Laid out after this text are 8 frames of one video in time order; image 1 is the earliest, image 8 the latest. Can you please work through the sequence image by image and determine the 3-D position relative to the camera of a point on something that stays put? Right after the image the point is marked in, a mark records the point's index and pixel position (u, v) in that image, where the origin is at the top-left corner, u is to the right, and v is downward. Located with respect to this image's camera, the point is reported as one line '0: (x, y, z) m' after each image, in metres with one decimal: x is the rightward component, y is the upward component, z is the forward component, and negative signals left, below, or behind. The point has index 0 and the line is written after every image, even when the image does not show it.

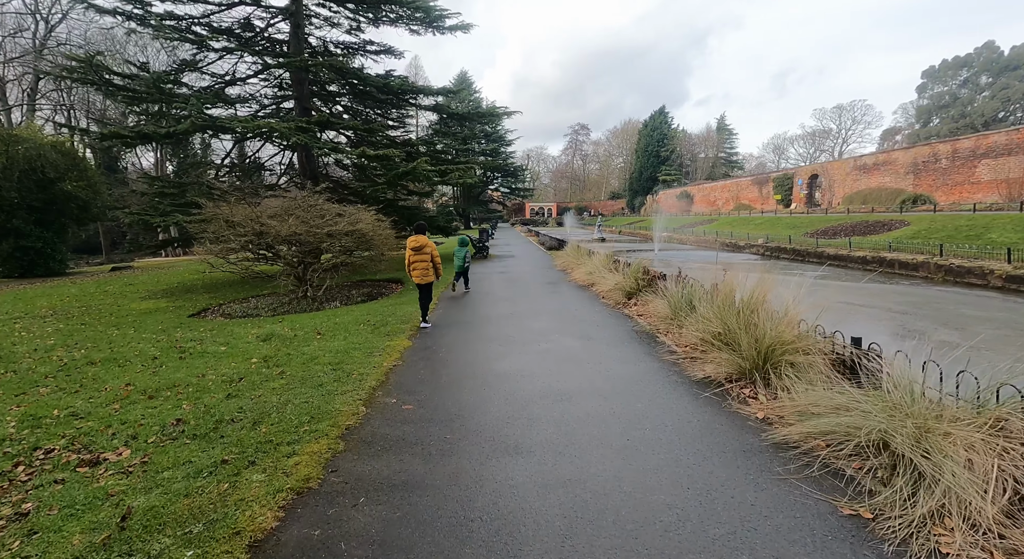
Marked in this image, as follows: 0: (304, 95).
0: (-8.1, +7.2, +18.9) m
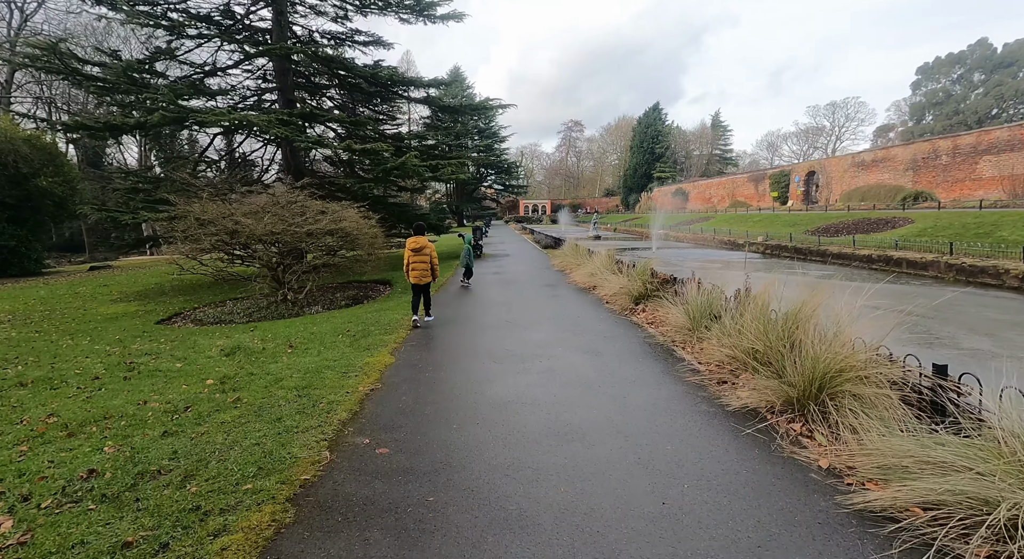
0: (-8.3, +7.1, +18.0) m
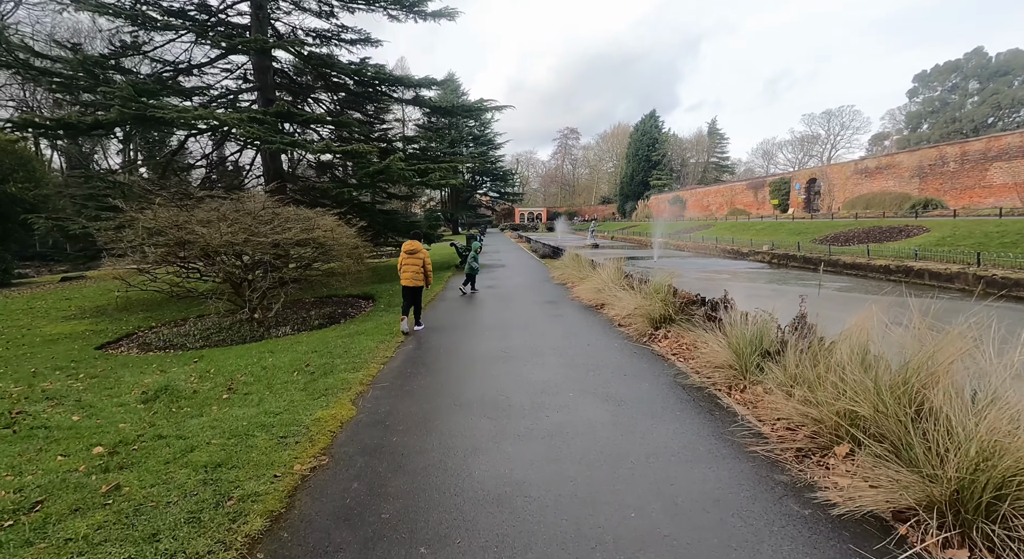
0: (-8.4, +6.7, +16.8) m
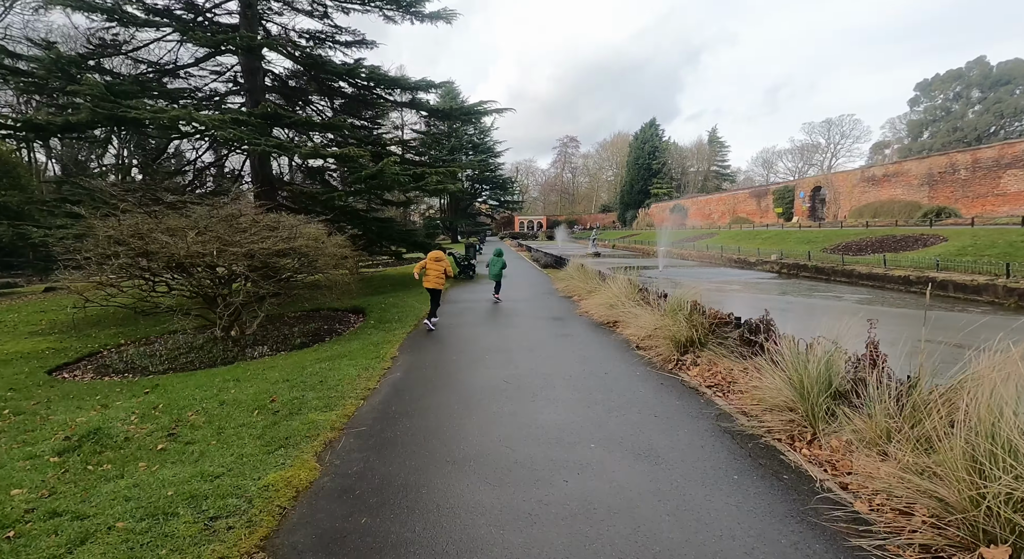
0: (-8.4, +6.3, +16.0) m
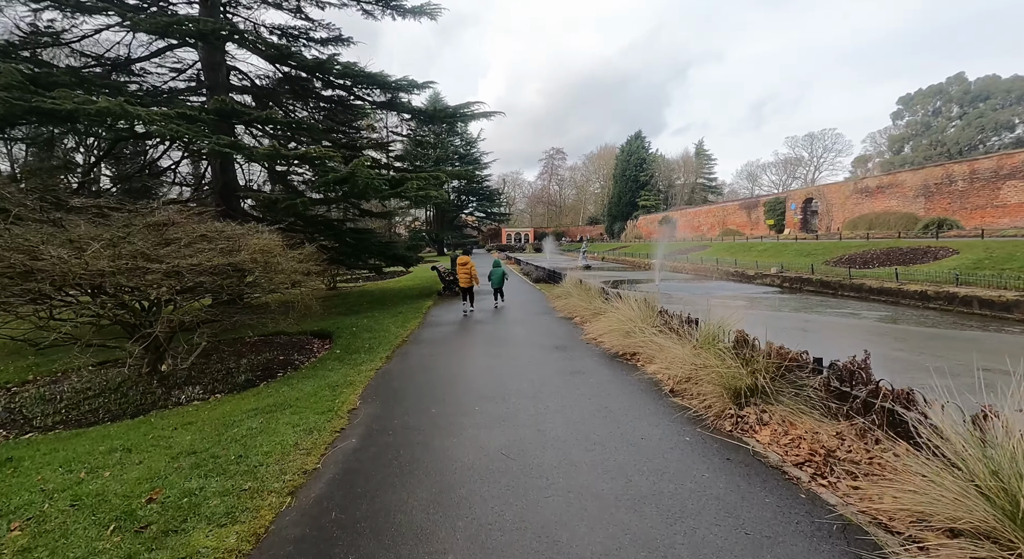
0: (-8.7, +5.8, +14.5) m
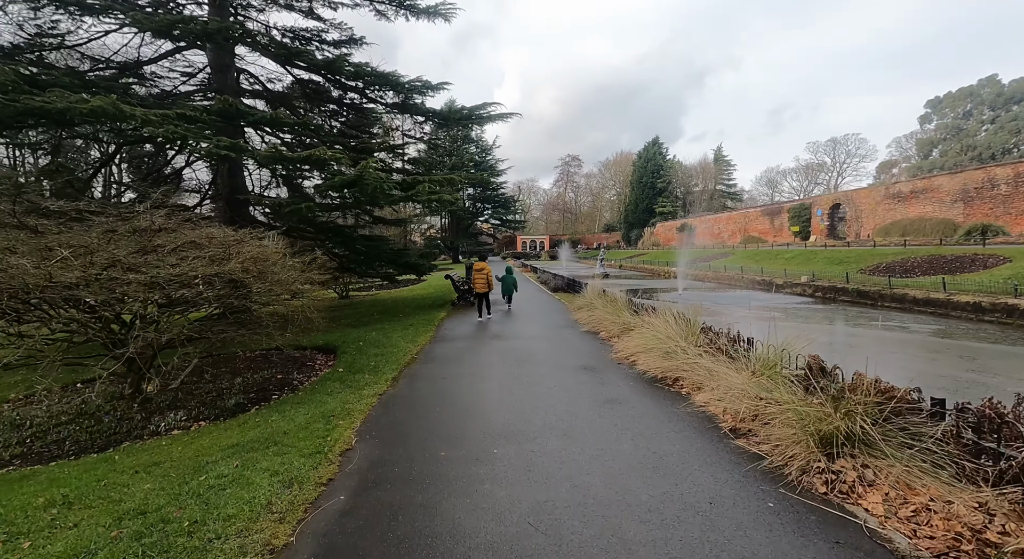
0: (-8.2, +5.6, +14.0) m
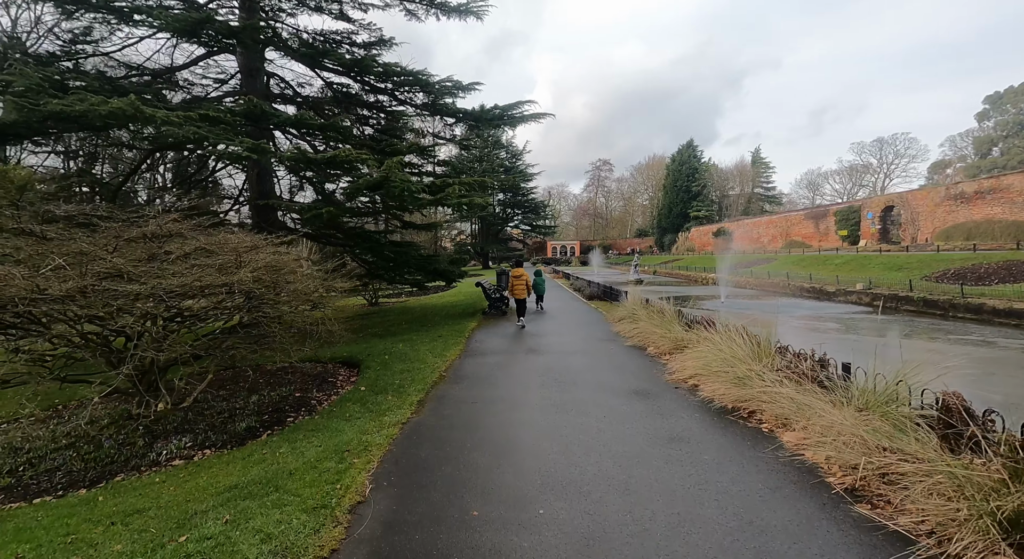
0: (-7.2, +5.4, +13.7) m
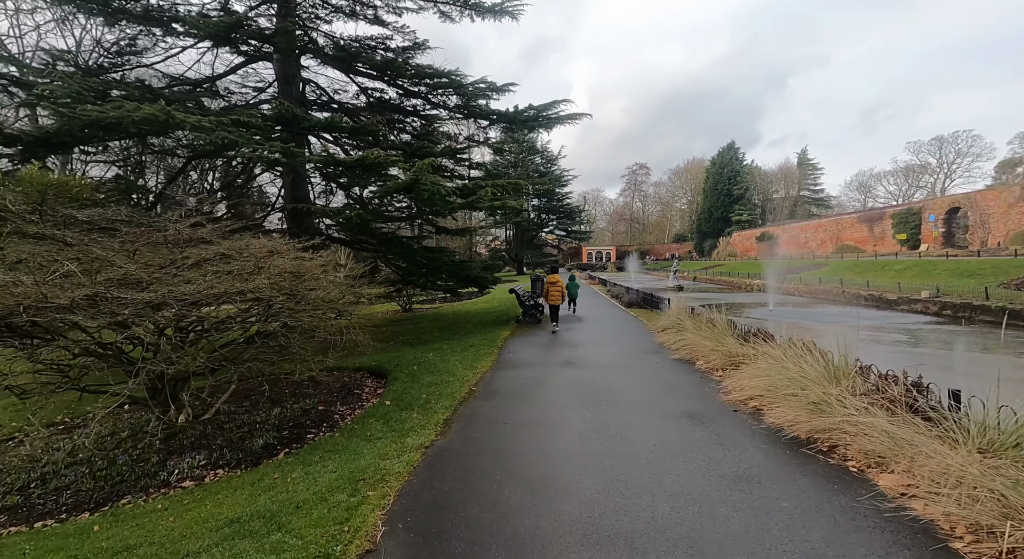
0: (-6.2, +5.2, +13.7) m
